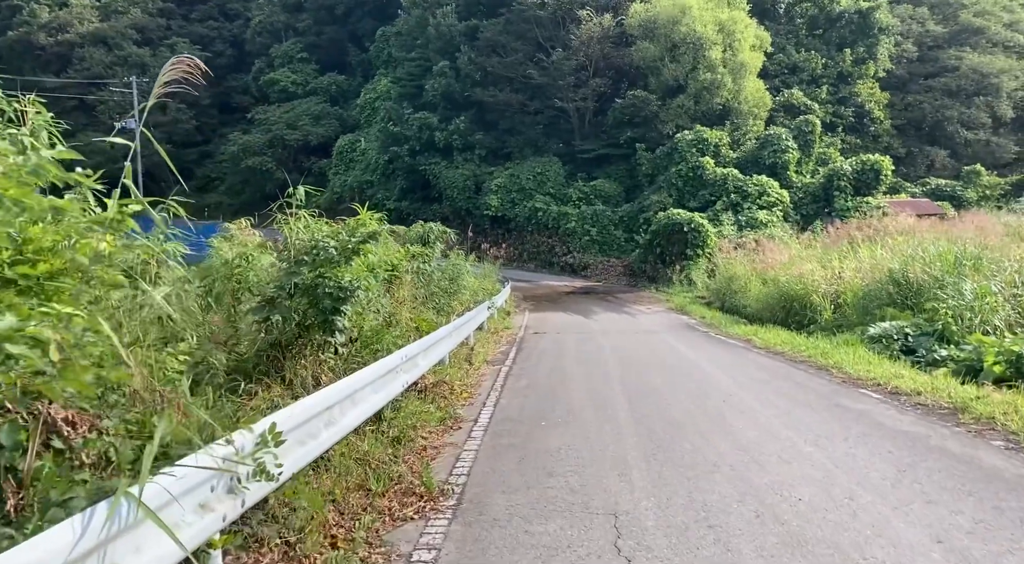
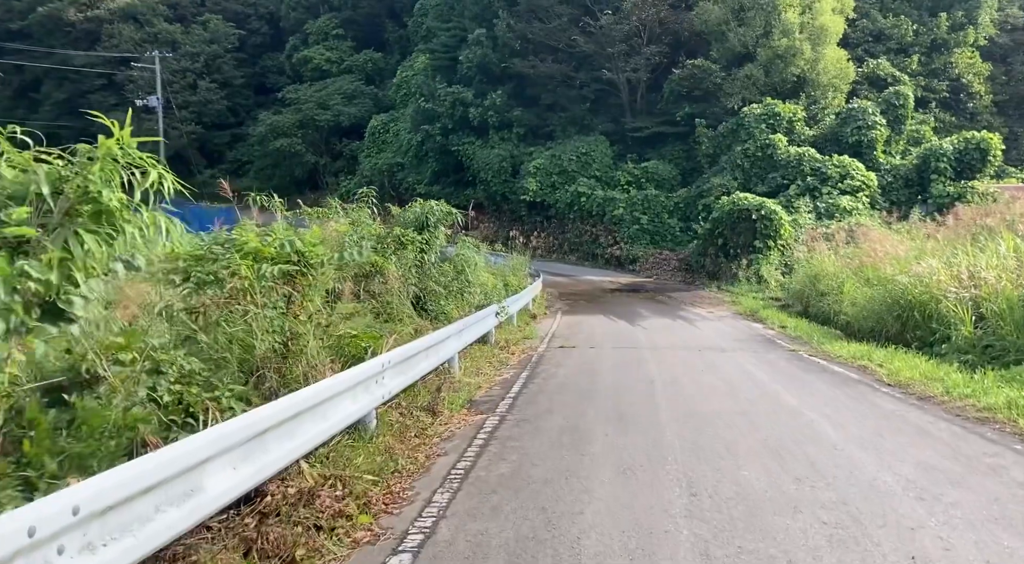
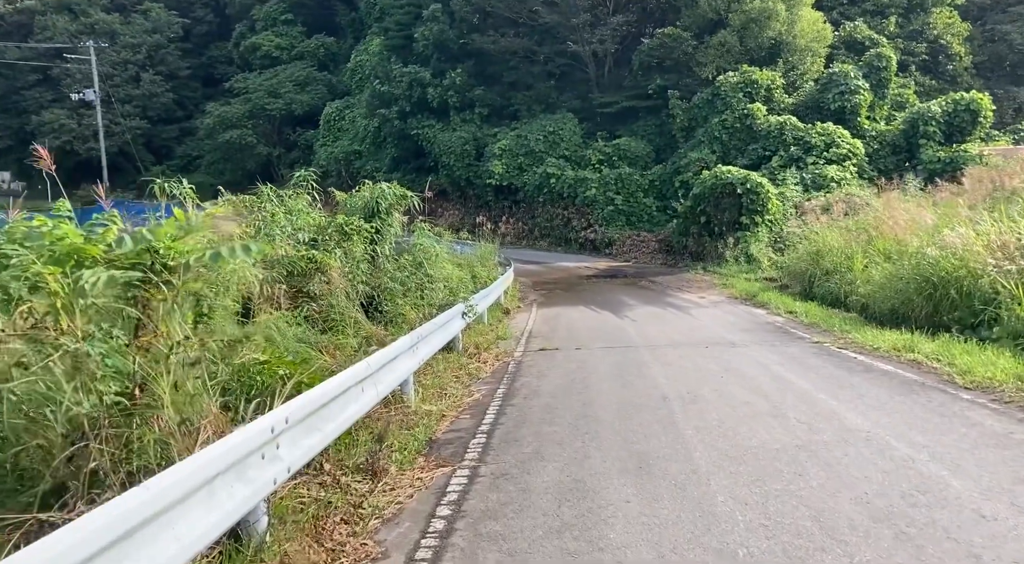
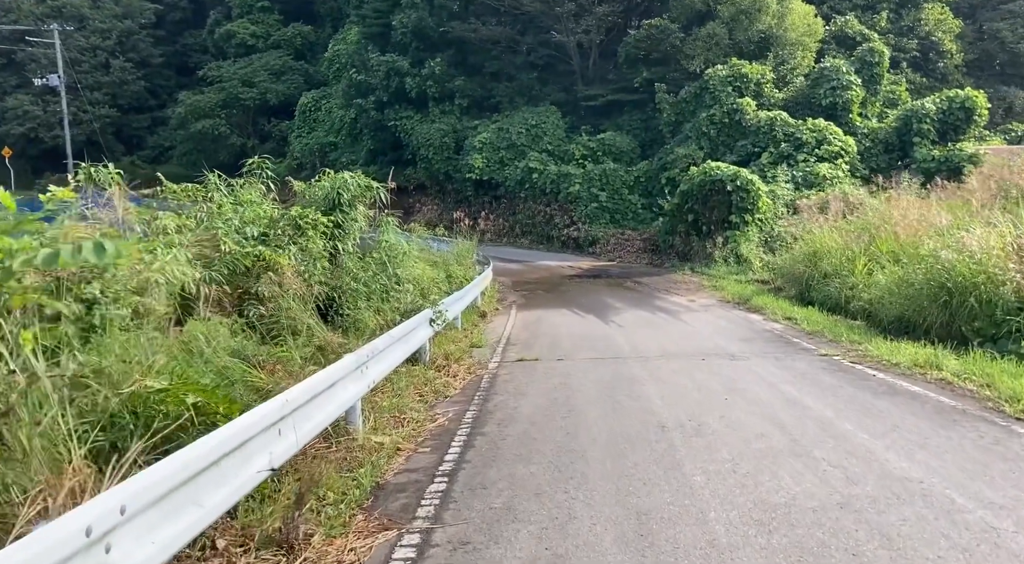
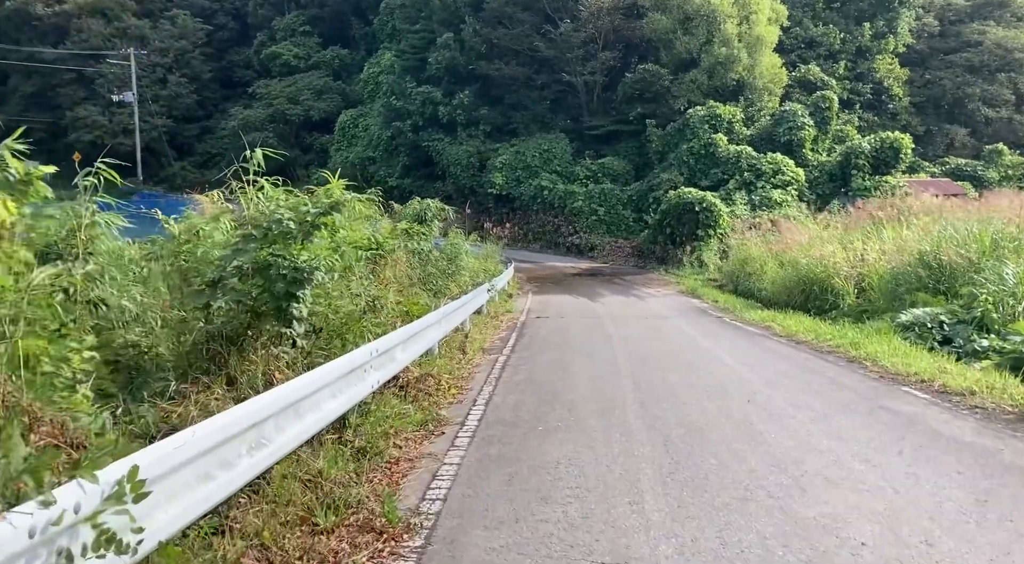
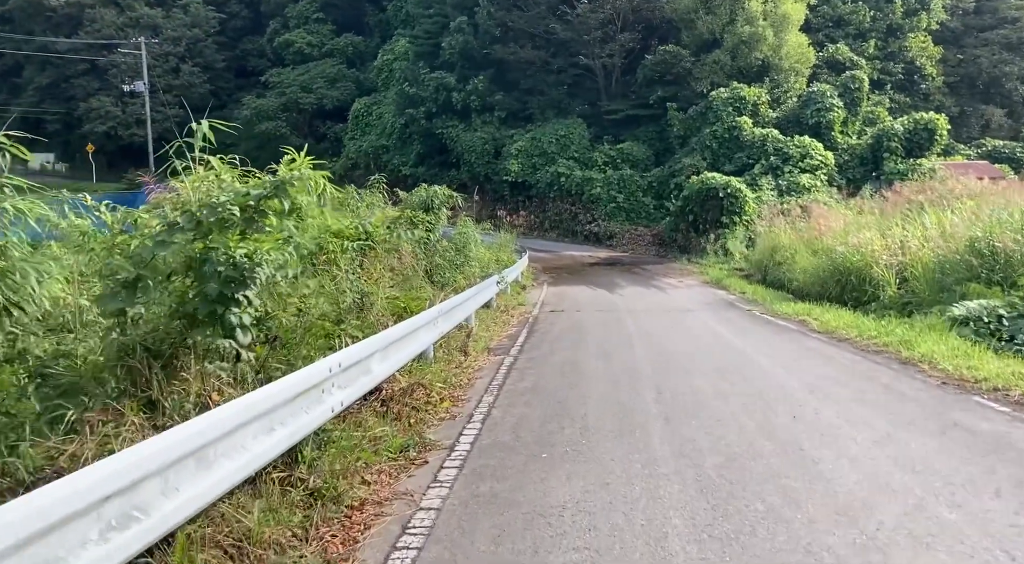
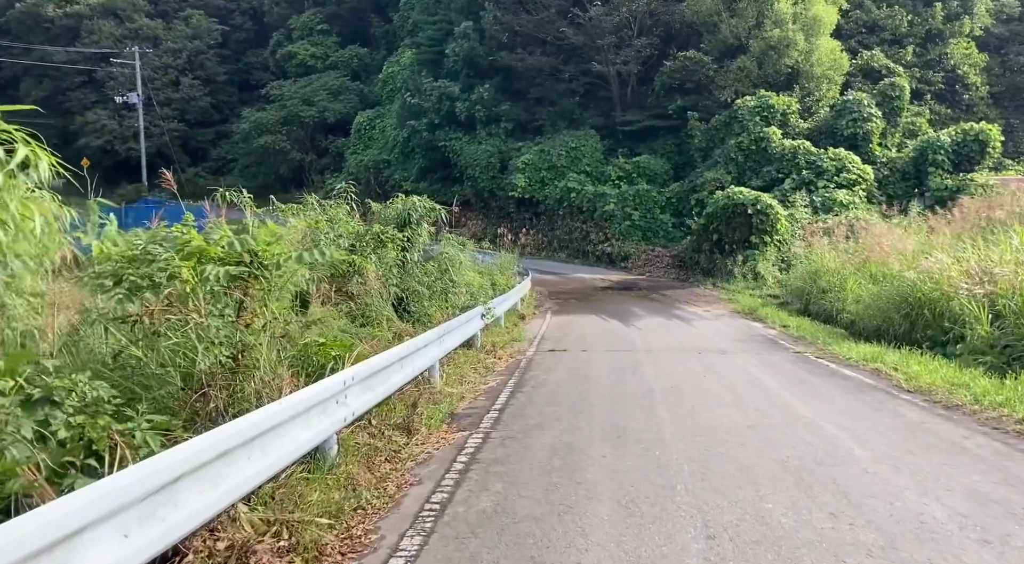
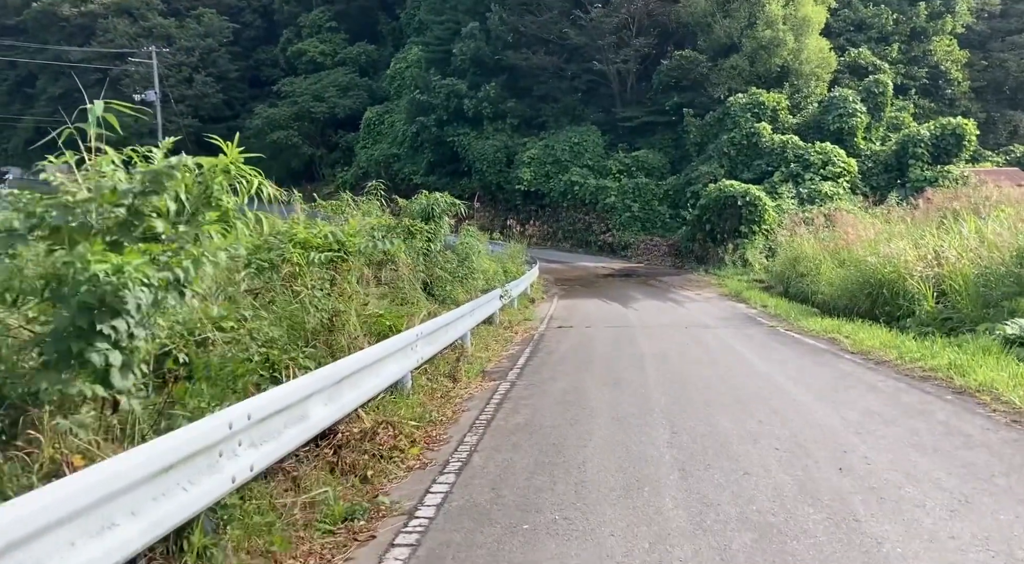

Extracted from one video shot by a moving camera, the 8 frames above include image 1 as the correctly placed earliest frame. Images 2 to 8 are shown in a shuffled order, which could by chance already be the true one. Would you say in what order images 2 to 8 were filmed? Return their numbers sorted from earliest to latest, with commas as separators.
5, 6, 8, 2, 7, 3, 4
